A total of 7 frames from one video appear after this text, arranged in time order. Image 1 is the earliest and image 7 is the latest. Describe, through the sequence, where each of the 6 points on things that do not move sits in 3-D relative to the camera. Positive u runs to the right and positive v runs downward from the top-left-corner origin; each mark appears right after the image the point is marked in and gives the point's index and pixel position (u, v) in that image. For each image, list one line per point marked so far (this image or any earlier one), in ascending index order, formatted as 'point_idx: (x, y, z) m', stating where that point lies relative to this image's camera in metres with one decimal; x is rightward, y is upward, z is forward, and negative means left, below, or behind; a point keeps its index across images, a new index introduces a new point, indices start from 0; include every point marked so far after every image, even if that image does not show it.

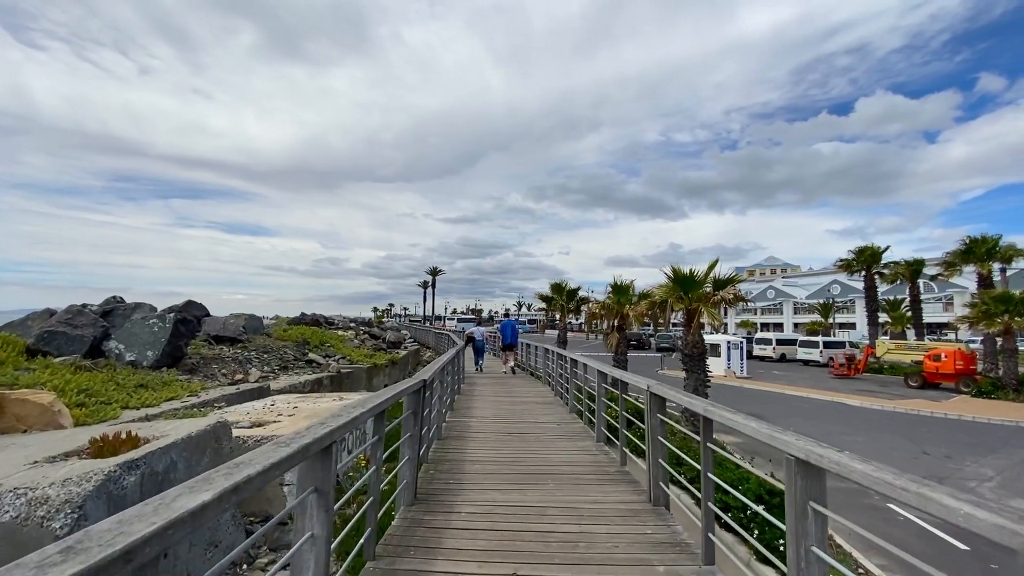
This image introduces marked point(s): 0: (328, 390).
0: (-4.9, -2.7, +12.6) m
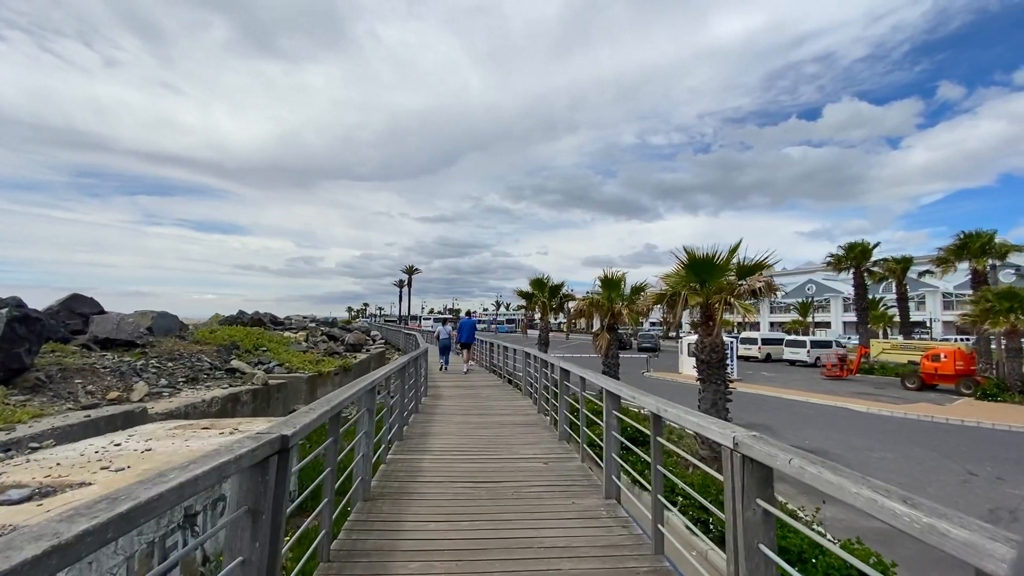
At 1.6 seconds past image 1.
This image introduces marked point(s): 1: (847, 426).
0: (-5.5, -2.5, +9.9) m
1: (+11.7, -4.8, +16.6) m
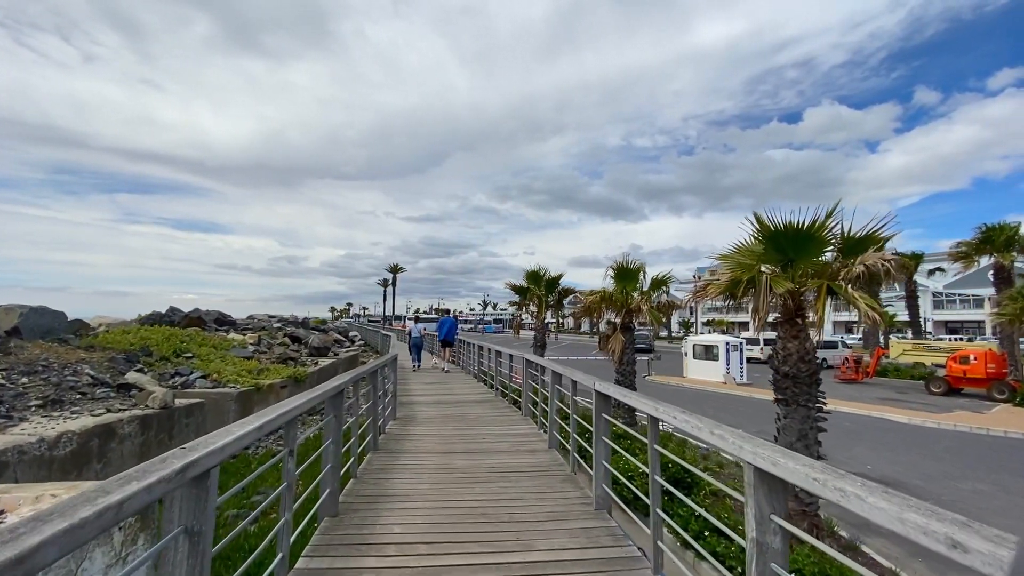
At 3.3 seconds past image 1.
0: (-5.5, -2.2, +6.8) m
1: (+11.5, -4.6, +14.0) m
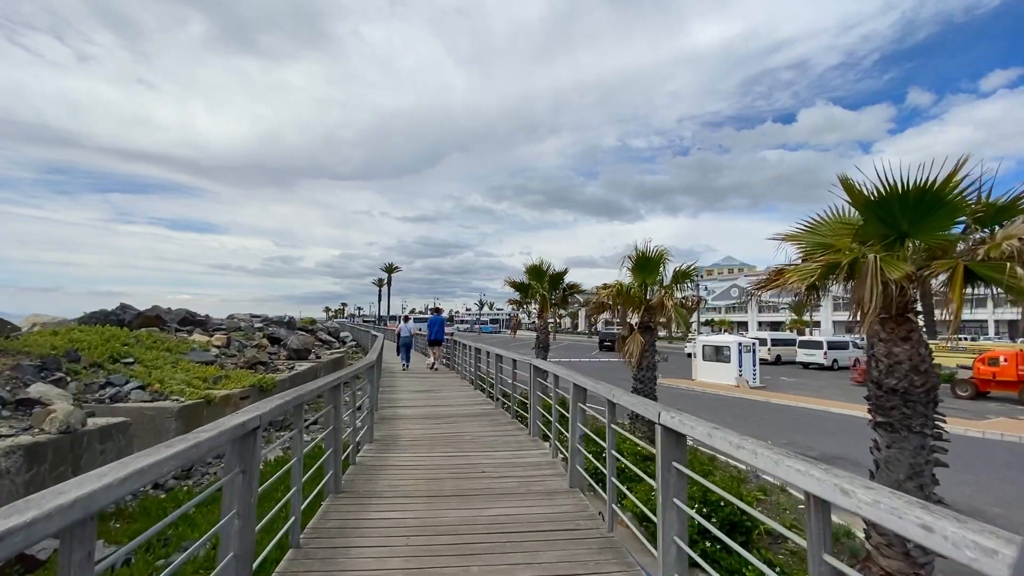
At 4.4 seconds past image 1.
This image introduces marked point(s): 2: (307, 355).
0: (-5.4, -2.1, +5.1) m
1: (+11.5, -4.4, +12.4) m
2: (-7.2, -2.4, +16.8) m
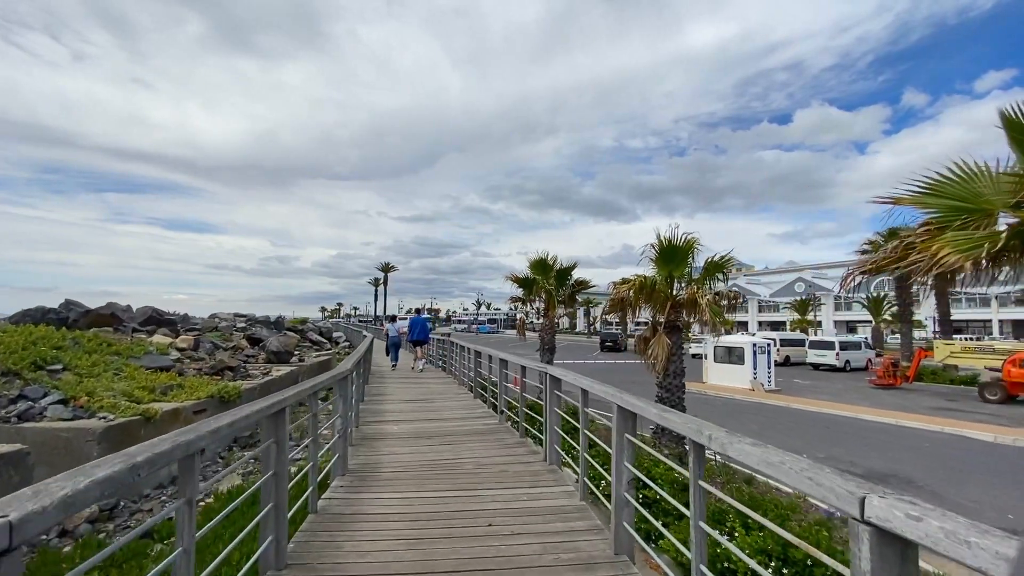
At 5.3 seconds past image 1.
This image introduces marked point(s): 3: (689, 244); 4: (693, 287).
0: (-5.2, -2.0, +3.5) m
1: (+11.6, -4.3, +11.0) m
2: (-7.1, -2.2, +15.3) m
3: (+3.5, +0.9, +9.3) m
4: (+3.6, 0.0, +9.5) m
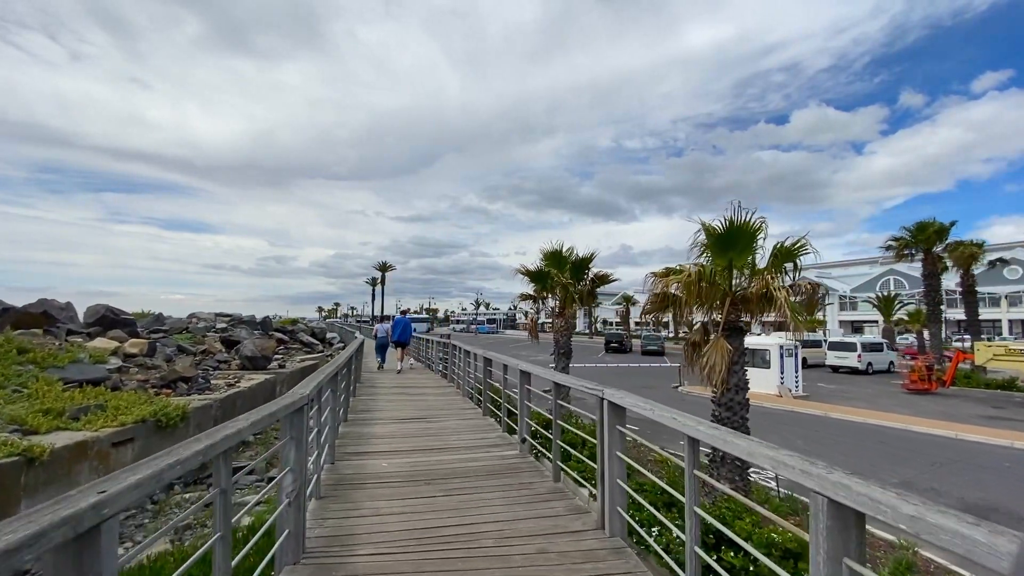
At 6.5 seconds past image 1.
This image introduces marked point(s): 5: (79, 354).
0: (-4.9, -1.8, +1.6) m
1: (+12.0, -4.1, +9.1) m
2: (-6.8, -2.1, +13.3) m
3: (+3.8, +1.0, +7.4) m
4: (+3.9, +0.2, +7.6) m
5: (-7.4, -1.2, +8.2) m
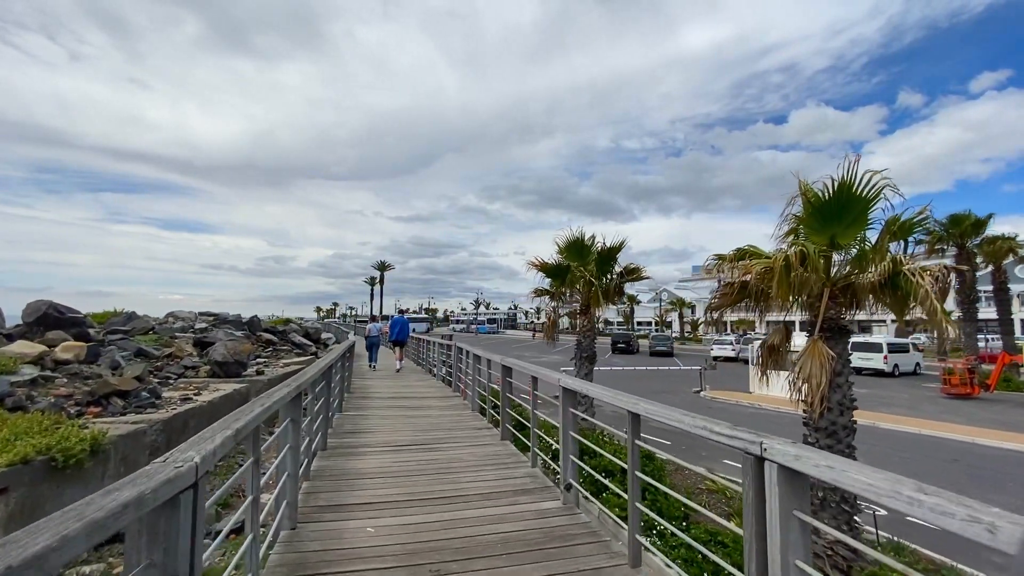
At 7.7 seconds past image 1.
0: (-4.5, -1.7, -0.3) m
1: (+12.4, -4.0, +7.2) m
2: (-6.5, -1.9, +11.4) m
3: (+4.2, +1.2, +5.5) m
4: (+4.3, +0.3, +5.7) m
5: (-7.1, -1.0, +6.3) m
